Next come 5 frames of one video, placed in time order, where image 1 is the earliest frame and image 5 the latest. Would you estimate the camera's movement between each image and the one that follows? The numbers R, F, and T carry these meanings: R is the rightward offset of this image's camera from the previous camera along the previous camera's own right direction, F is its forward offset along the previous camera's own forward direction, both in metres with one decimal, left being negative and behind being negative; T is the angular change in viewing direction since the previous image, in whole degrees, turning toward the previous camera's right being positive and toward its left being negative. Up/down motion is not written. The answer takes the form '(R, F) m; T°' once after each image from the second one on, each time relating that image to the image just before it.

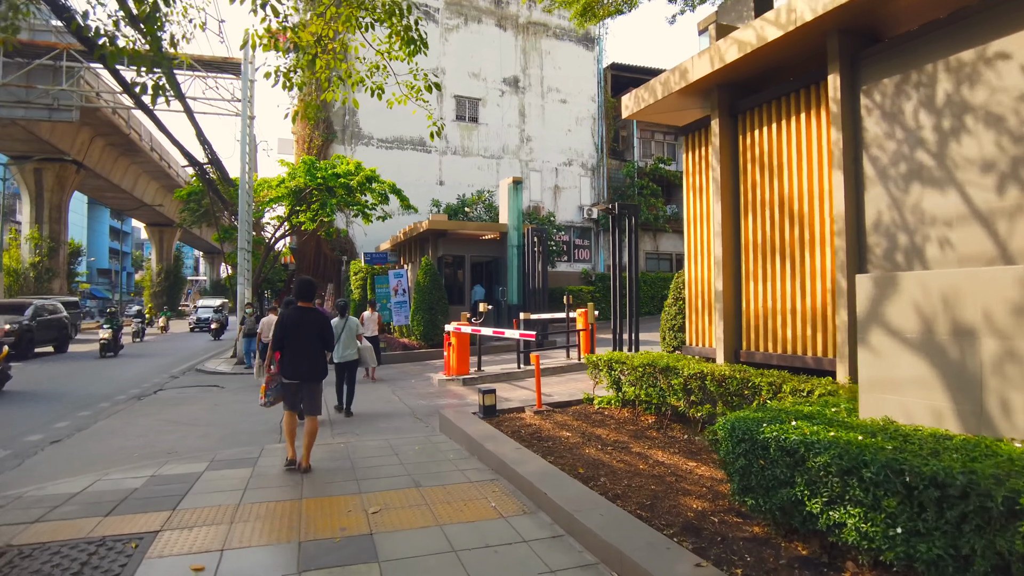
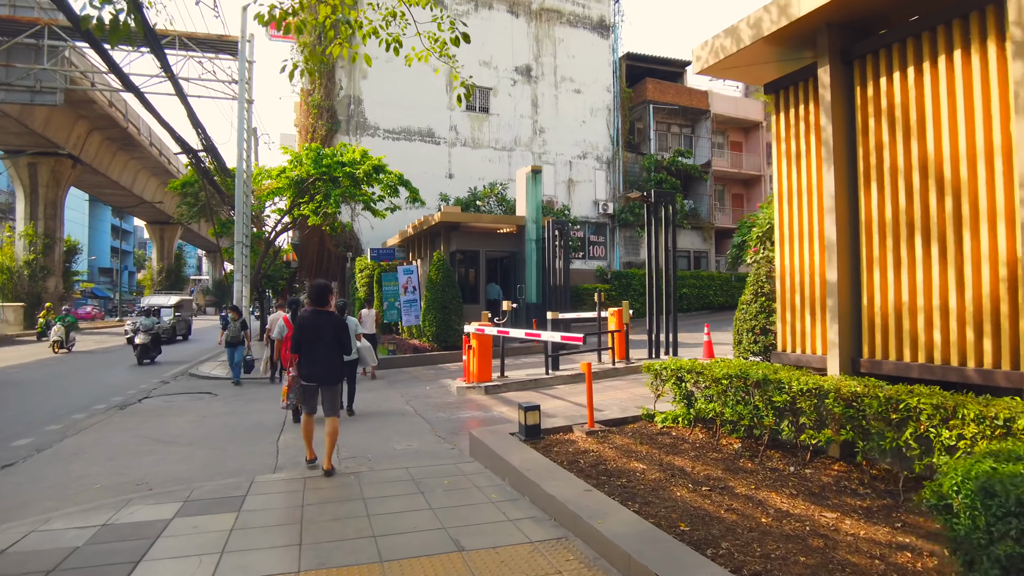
(-0.4, +1.3) m; 0°
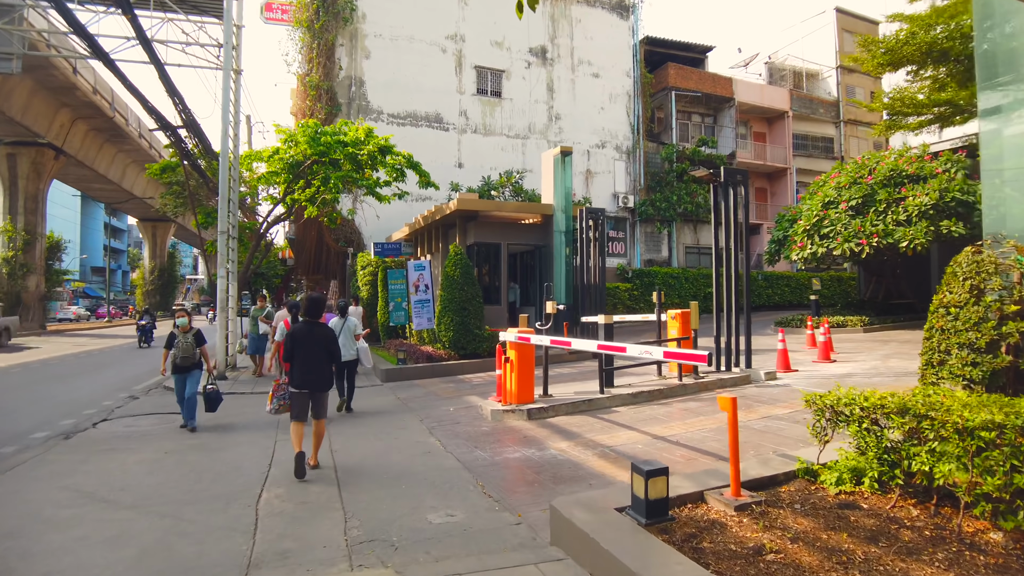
(-0.6, +2.1) m; 0°
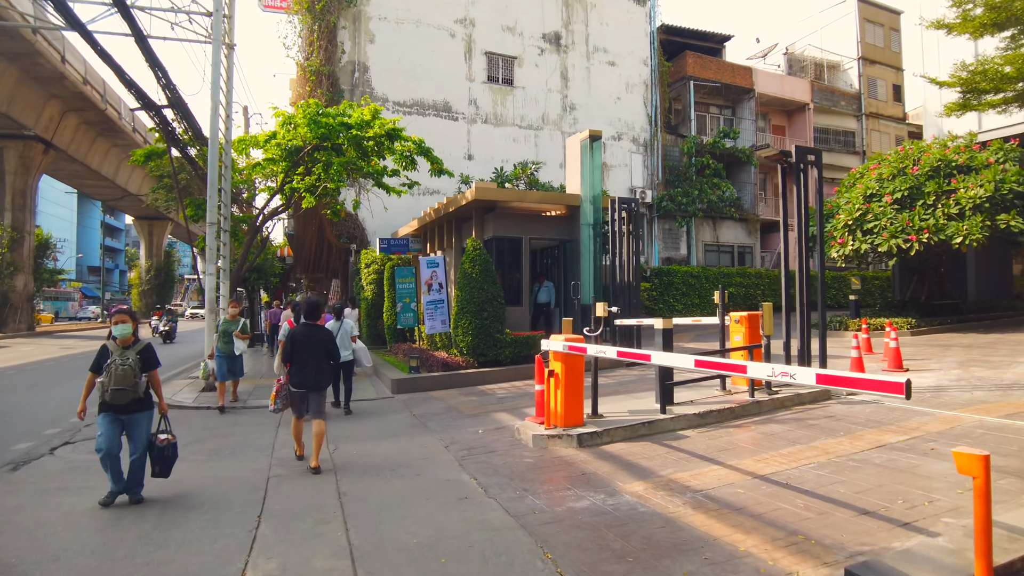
(-0.5, +1.4) m; 0°
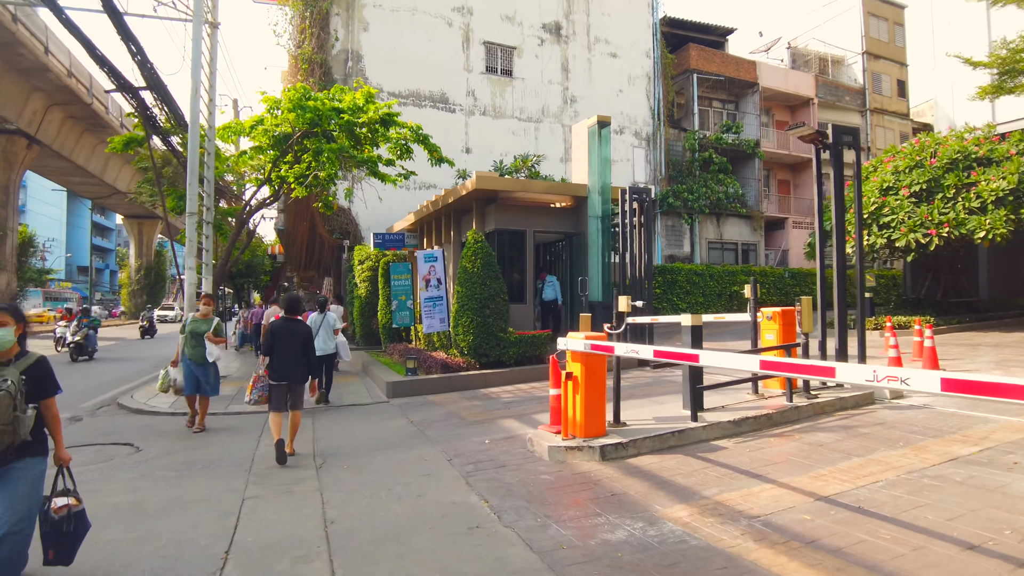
(-0.2, +0.8) m; 0°
